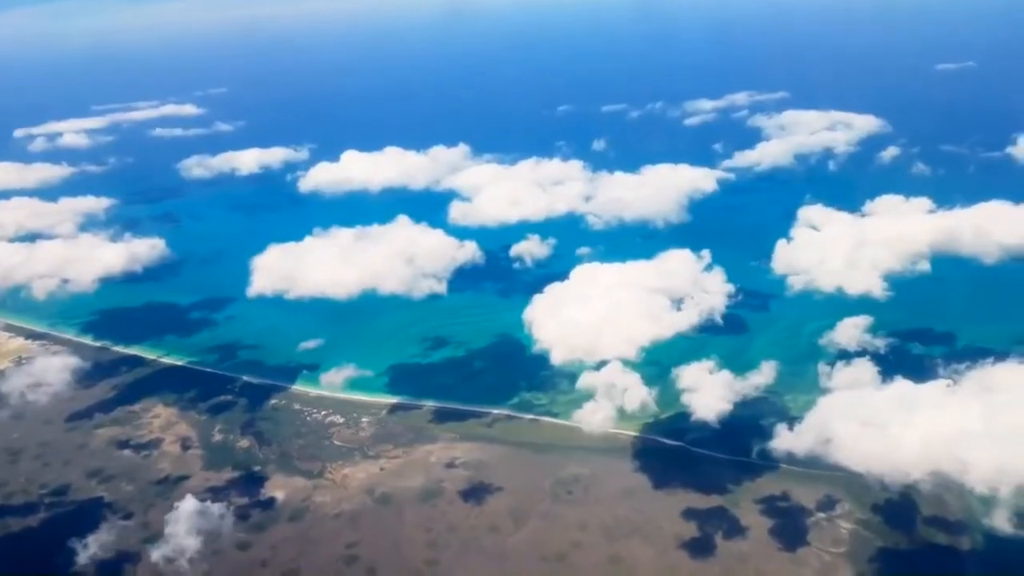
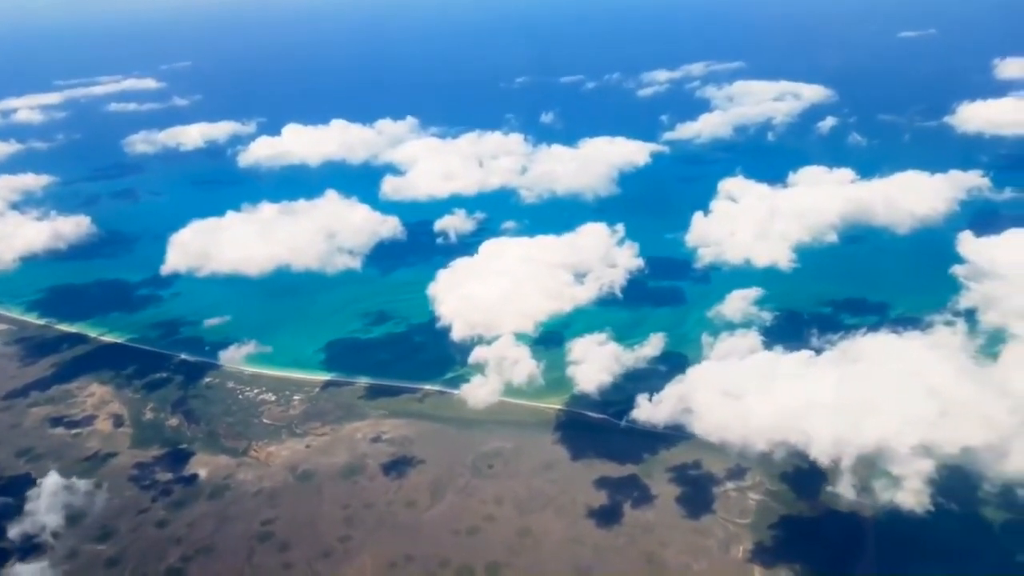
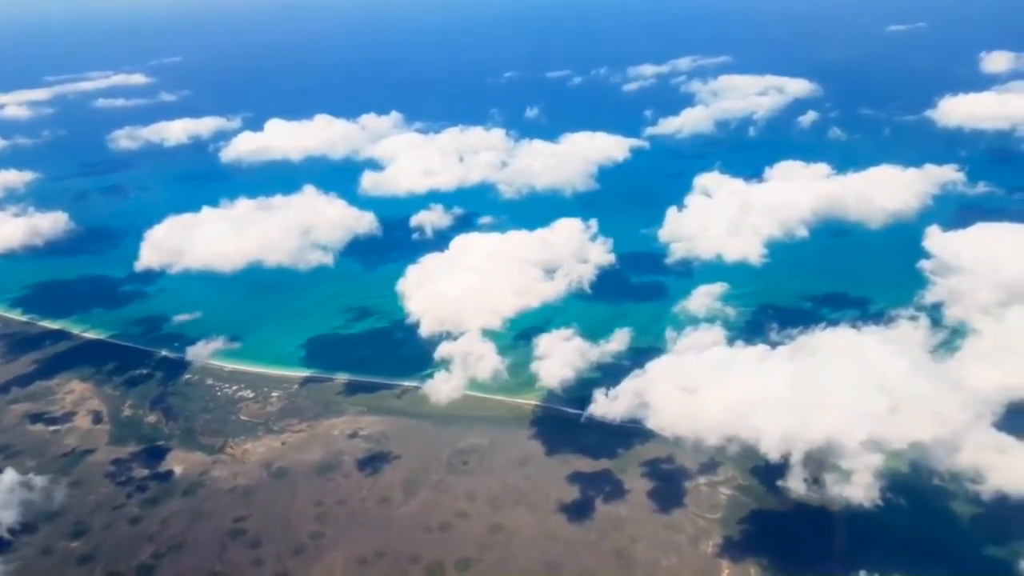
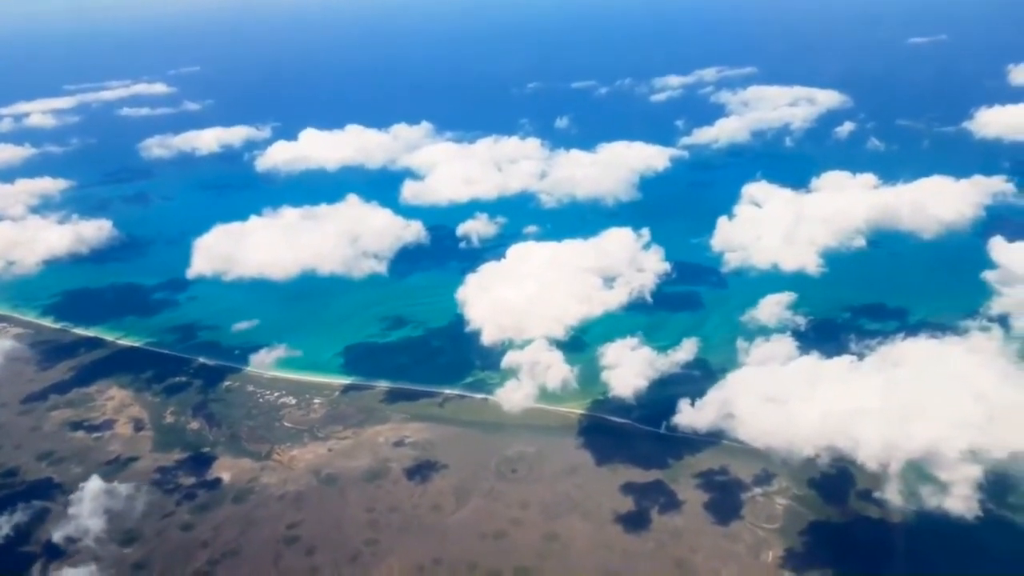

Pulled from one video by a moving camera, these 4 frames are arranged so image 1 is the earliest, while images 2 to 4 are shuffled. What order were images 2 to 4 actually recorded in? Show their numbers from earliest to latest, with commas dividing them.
4, 2, 3
